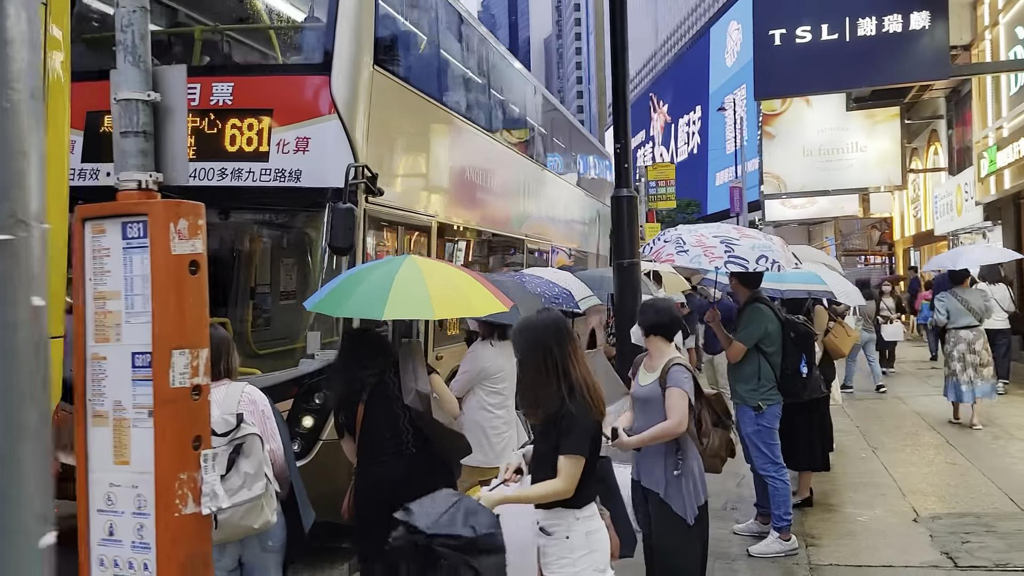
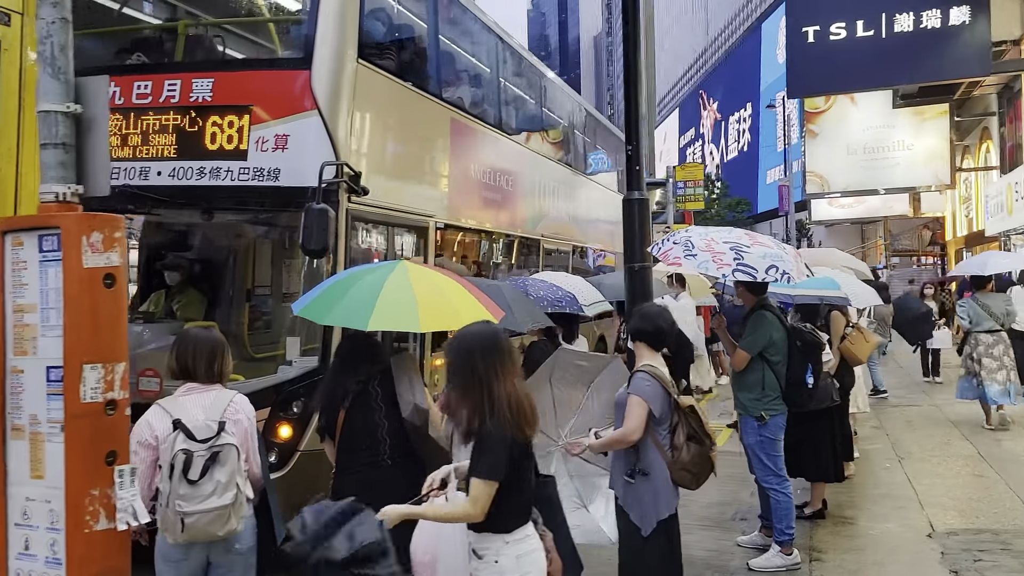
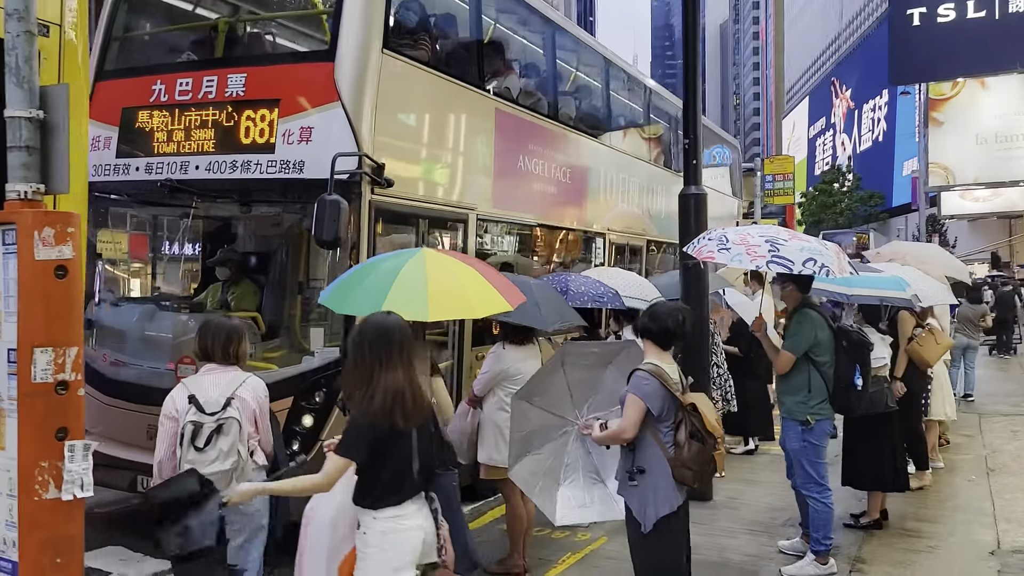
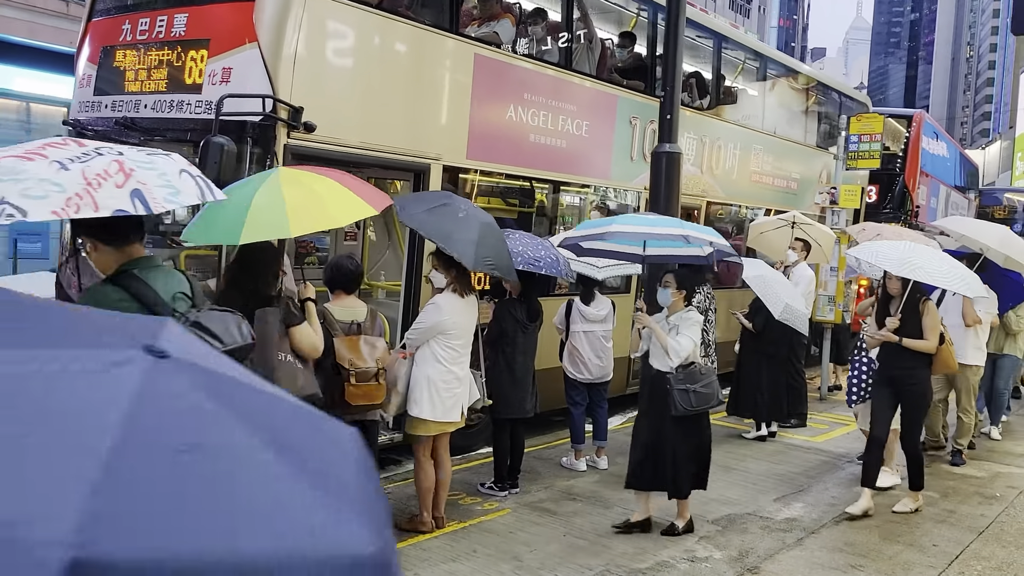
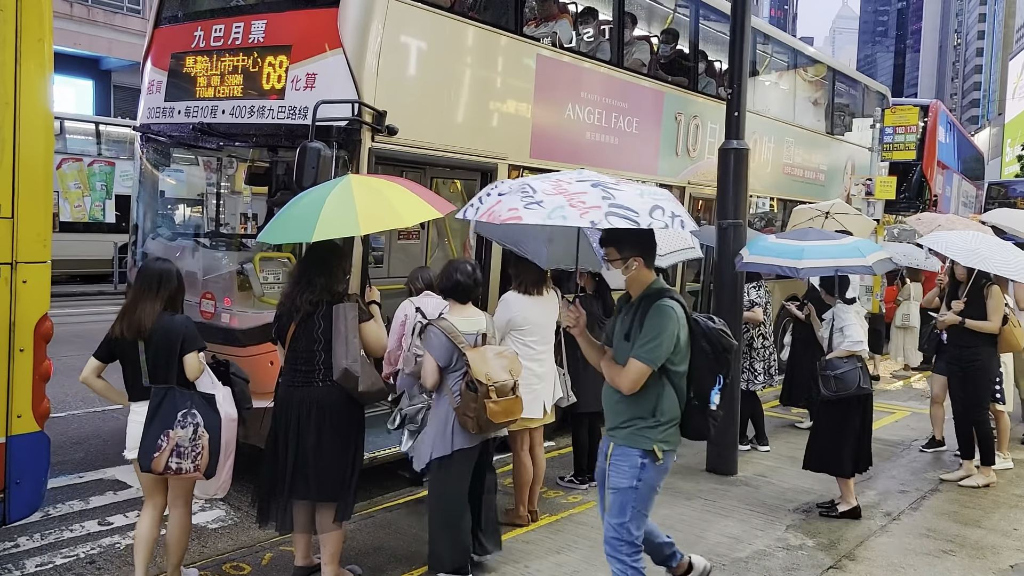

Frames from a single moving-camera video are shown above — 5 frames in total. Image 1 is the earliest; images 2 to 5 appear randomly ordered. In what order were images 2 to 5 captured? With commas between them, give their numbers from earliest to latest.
2, 3, 5, 4
